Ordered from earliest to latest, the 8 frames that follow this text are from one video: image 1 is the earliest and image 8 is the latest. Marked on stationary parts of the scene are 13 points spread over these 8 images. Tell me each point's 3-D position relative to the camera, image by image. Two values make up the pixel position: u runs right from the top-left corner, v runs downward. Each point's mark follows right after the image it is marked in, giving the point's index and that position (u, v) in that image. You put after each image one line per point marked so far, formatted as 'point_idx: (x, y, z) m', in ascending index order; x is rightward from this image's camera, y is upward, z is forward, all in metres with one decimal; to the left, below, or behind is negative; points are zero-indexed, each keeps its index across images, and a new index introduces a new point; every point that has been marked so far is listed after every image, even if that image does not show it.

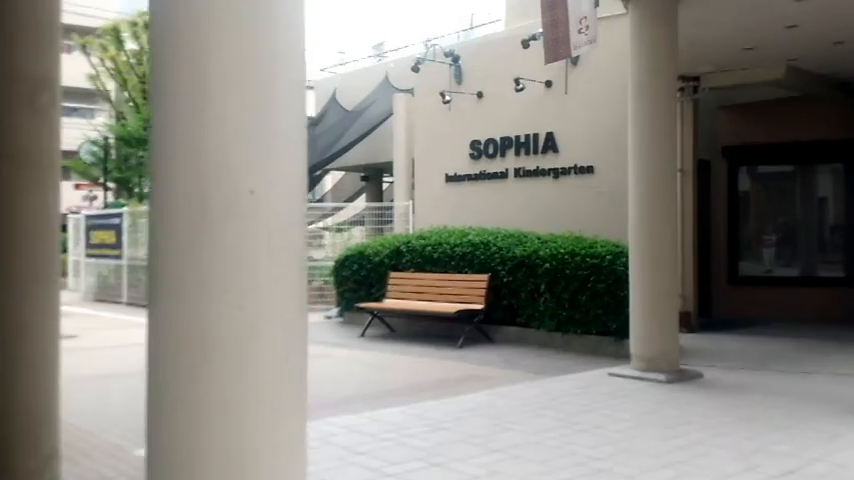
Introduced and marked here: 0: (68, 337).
0: (-6.8, -1.8, +14.3) m
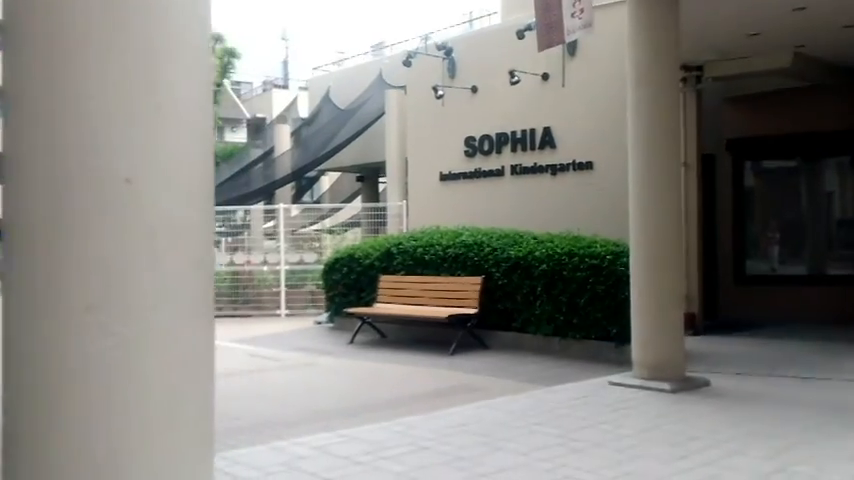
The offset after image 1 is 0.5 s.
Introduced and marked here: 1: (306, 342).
0: (-6.9, -1.9, +13.7) m
1: (-2.1, -1.8, +13.5) m
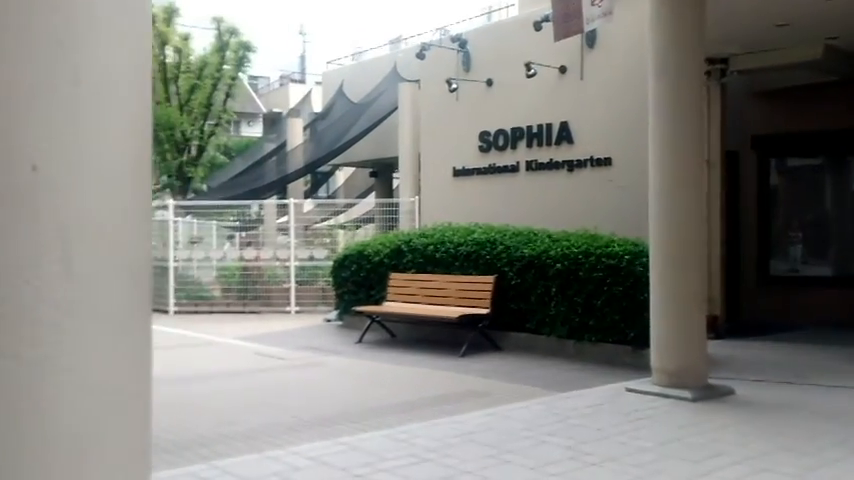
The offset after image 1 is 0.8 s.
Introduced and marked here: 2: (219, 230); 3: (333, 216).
0: (-6.7, -1.8, +13.5) m
1: (-2.0, -1.8, +13.1) m
2: (-4.7, +0.2, +17.6) m
3: (-2.1, +0.5, +17.4) m
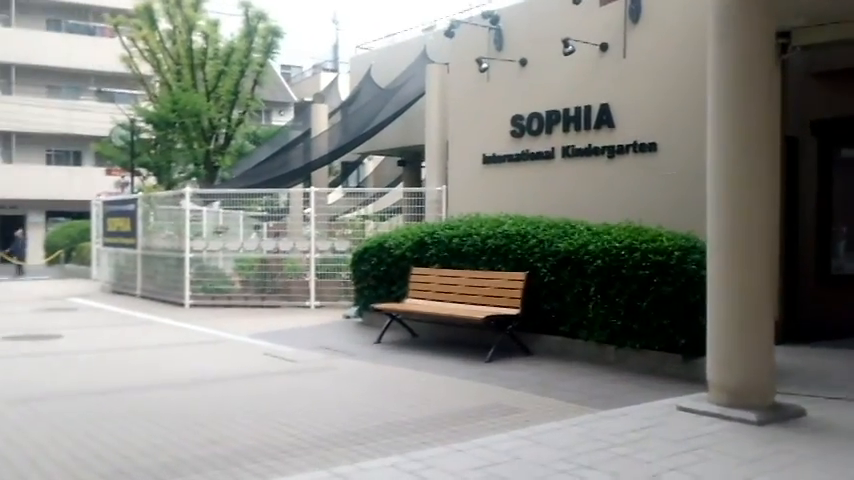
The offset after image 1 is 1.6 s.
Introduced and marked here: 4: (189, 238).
0: (-6.3, -1.6, +12.7) m
1: (-1.6, -1.6, +12.1) m
2: (-4.1, +0.4, +16.7) m
3: (-1.5, +0.7, +16.4) m
4: (-5.4, 0.0, +17.2) m
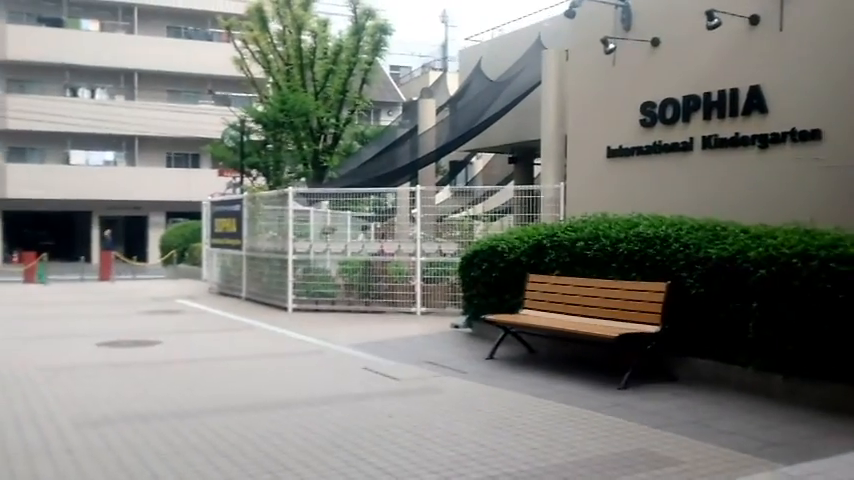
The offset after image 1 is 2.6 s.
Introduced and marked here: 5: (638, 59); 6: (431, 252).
0: (-4.5, -1.6, +12.2) m
1: (+0.1, -1.7, +11.0) m
2: (-1.7, +0.4, +15.9) m
3: (+0.8, +0.6, +15.2) m
4: (-3.0, 0.0, +16.5) m
5: (+3.7, +3.2, +13.1) m
6: (+0.1, -0.2, +15.4) m
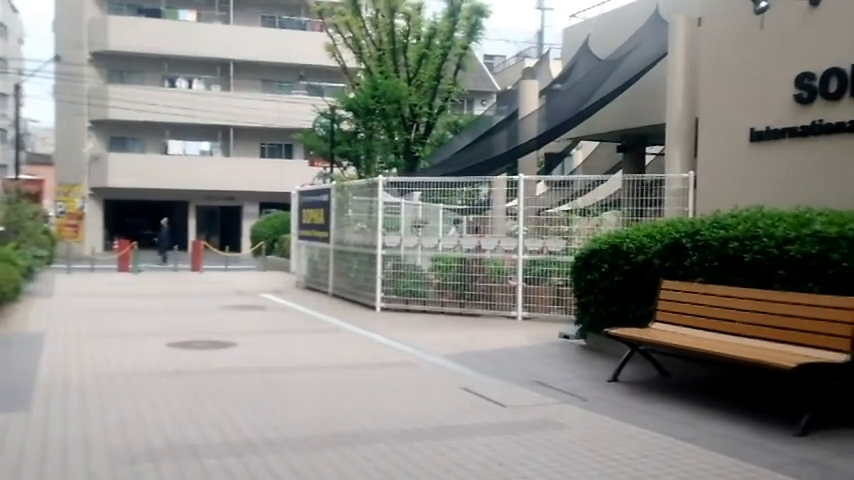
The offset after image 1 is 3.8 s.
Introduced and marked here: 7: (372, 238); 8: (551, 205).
0: (-3.0, -1.5, +11.0) m
1: (+1.5, -1.6, +9.3) m
2: (+0.2, +0.5, +14.3) m
3: (+2.6, +0.7, +13.3) m
4: (-0.9, +0.2, +15.1) m
5: (+5.3, +3.2, +10.9) m
6: (+2.0, -0.2, +13.7) m
7: (-1.1, 0.0, +15.5) m
8: (+2.2, +0.6, +13.5) m
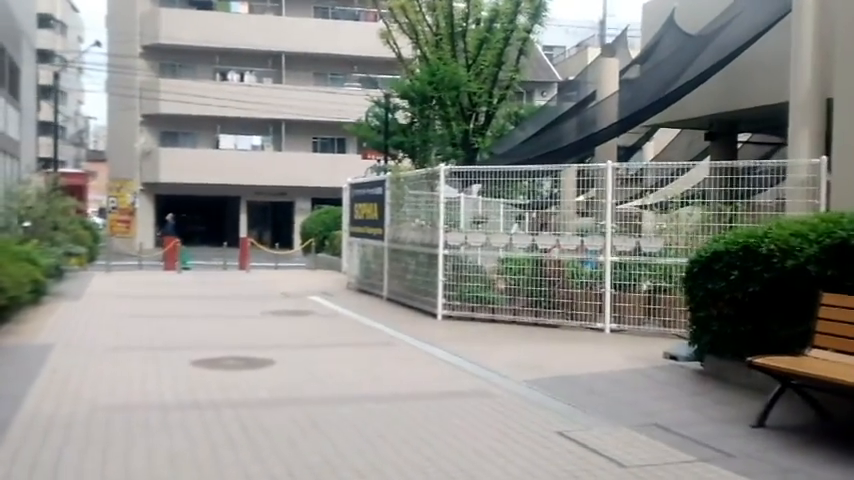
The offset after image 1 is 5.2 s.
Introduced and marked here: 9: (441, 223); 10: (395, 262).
0: (-2.0, -1.5, +9.3) m
1: (+2.3, -1.6, +7.2) m
2: (+1.4, +0.6, +12.3) m
3: (+3.7, +0.7, +11.2) m
4: (+0.3, +0.2, +13.2) m
5: (+6.2, +3.2, +8.6) m
6: (+3.1, -0.1, +11.6) m
7: (+0.1, +0.1, +13.6) m
8: (+3.3, +0.7, +11.4) m
9: (+0.2, +0.3, +13.2) m
10: (-0.7, -0.5, +15.8) m
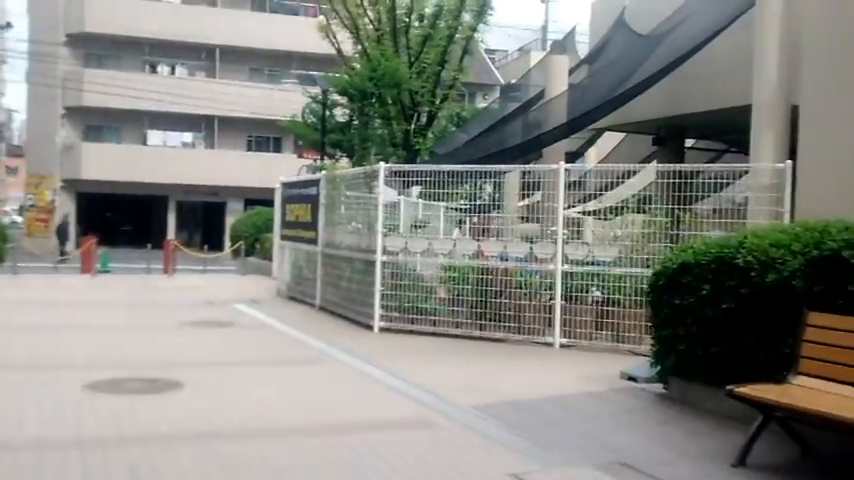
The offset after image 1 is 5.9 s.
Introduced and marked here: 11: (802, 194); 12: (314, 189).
0: (-2.8, -1.5, +8.0) m
1: (+1.7, -1.7, +6.3) m
2: (+0.4, +0.5, +11.4) m
3: (+2.8, +0.6, +10.4) m
4: (-0.8, +0.1, +12.1) m
5: (+5.6, +3.0, +8.0) m
6: (+2.2, -0.3, +10.7) m
7: (-1.0, 0.0, +12.6) m
8: (+2.4, +0.6, +10.6) m
9: (-0.8, +0.2, +12.1) m
10: (-1.9, -0.5, +14.7) m
11: (+4.8, +0.6, +9.3) m
12: (-2.3, +1.0, +15.4) m
